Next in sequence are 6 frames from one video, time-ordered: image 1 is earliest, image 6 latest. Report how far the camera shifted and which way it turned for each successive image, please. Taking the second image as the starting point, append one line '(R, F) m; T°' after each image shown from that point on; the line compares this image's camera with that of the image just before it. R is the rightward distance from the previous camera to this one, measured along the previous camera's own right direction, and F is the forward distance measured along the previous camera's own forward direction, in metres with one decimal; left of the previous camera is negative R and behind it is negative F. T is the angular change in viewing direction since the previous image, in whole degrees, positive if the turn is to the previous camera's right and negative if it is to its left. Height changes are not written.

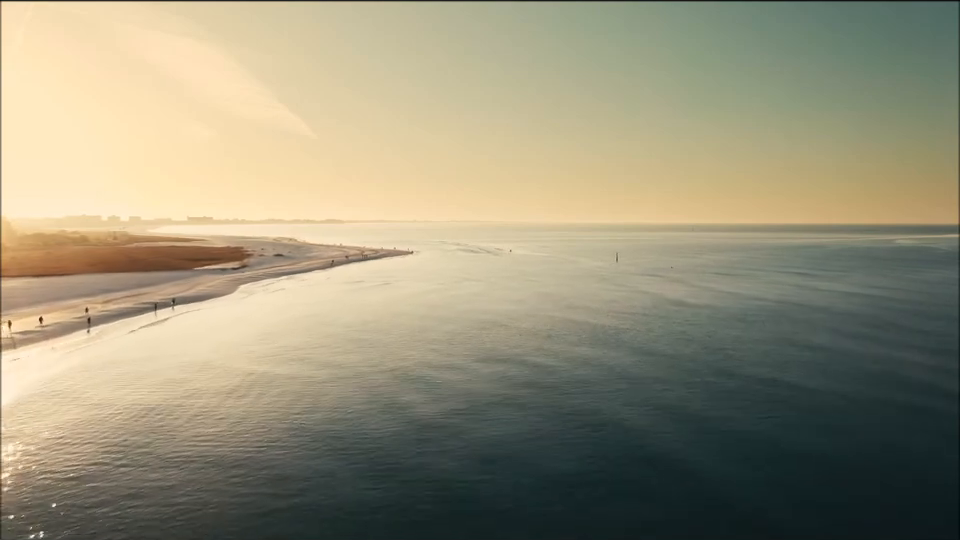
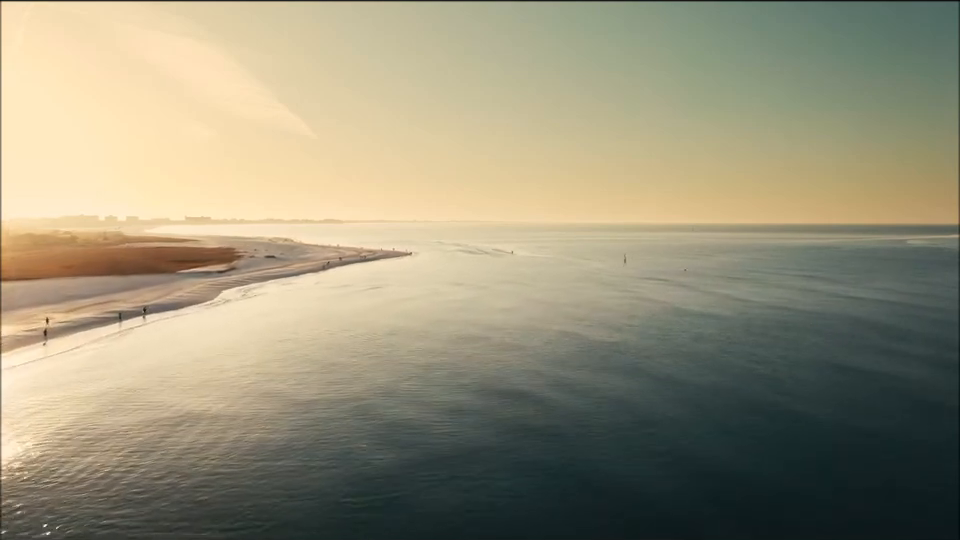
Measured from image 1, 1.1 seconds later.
(-0.1, +3.1) m; 0°
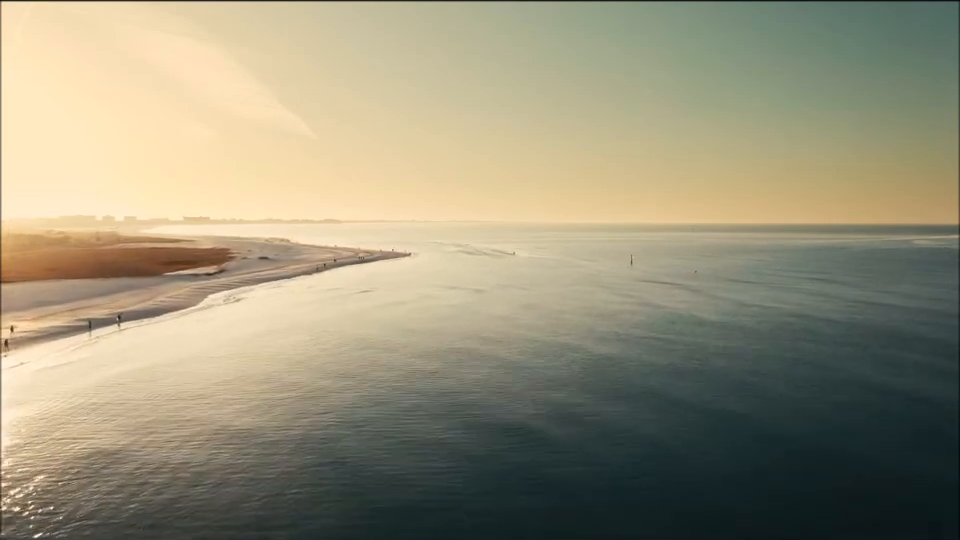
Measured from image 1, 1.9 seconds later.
(-0.3, +2.7) m; 0°
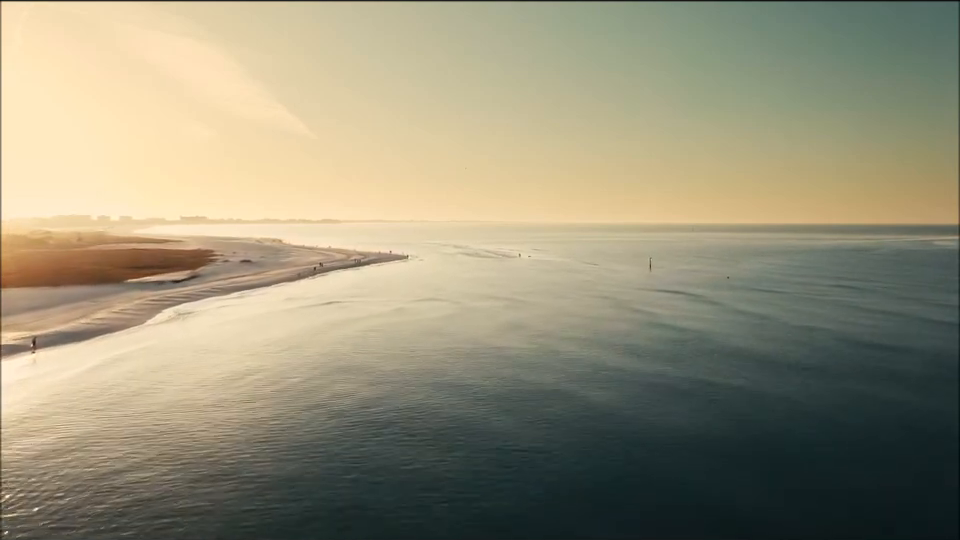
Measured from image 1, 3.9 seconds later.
(-0.5, +6.0) m; 0°
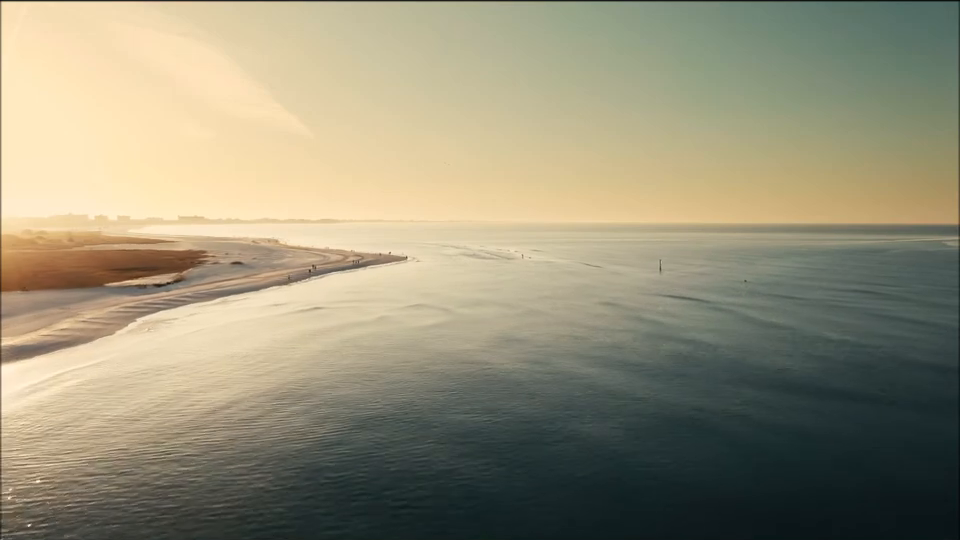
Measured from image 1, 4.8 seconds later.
(-0.3, +2.8) m; 0°
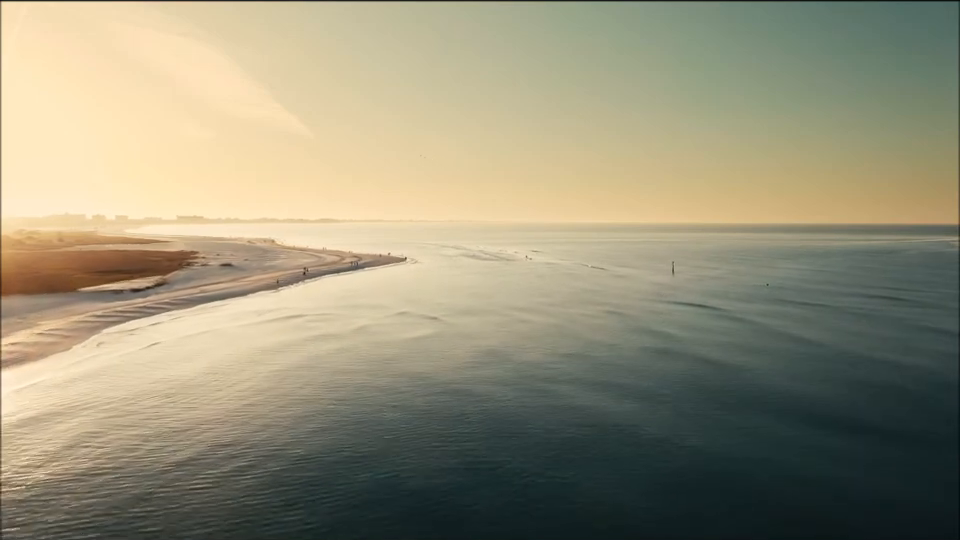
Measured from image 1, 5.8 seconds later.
(-0.3, +3.0) m; 0°
